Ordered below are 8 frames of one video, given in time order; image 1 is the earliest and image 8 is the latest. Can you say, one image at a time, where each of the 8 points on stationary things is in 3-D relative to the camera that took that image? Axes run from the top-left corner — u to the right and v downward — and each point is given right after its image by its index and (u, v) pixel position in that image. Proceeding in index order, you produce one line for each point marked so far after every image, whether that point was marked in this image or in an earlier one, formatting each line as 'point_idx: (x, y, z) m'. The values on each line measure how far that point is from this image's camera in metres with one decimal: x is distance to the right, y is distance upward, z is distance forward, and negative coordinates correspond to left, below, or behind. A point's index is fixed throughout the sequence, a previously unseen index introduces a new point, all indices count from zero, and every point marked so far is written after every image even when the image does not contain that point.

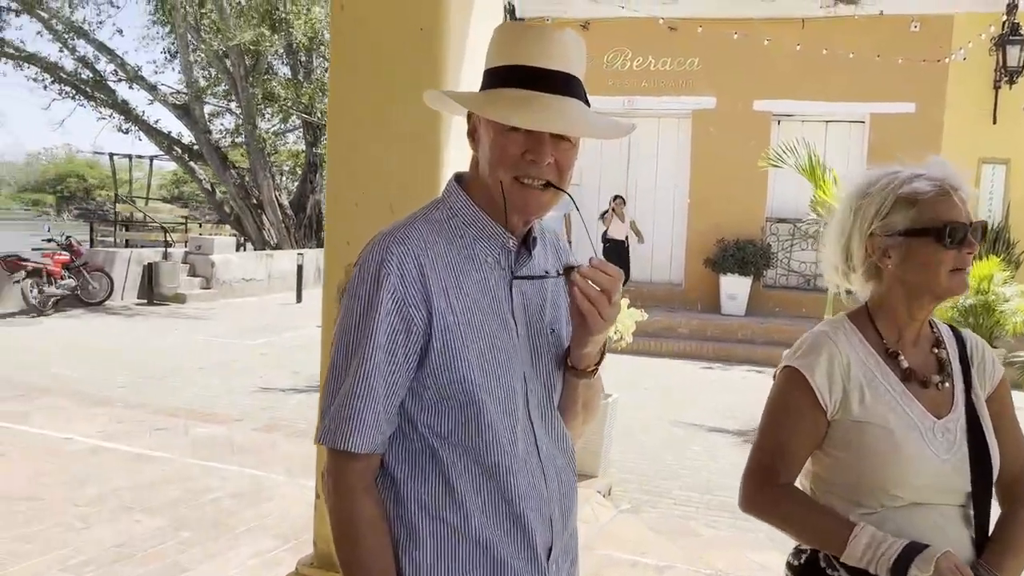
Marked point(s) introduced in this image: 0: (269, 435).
0: (-1.6, -1.0, +5.7) m
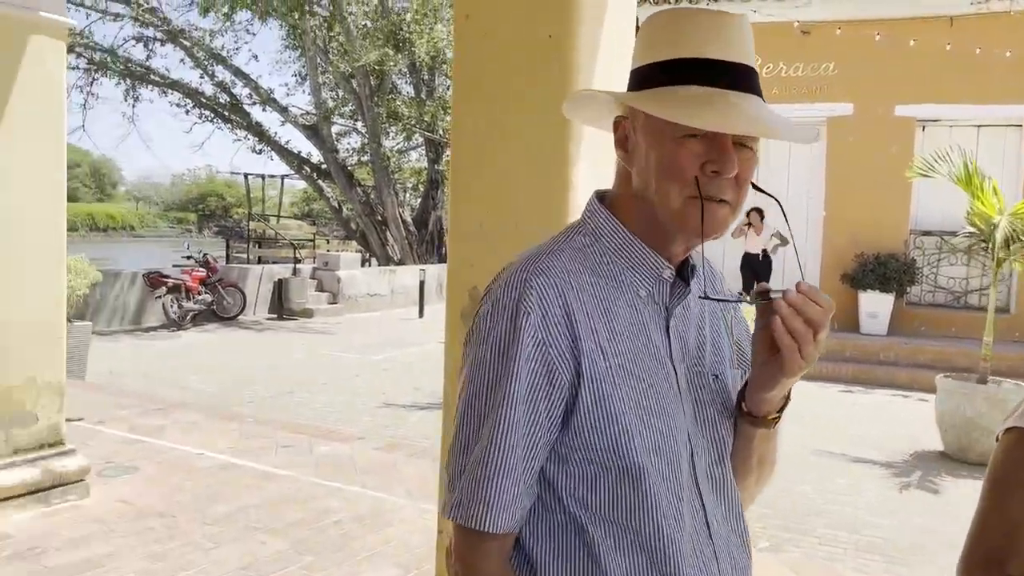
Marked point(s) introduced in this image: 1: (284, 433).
0: (-0.8, -1.1, +5.6) m
1: (-1.6, -1.0, +6.0) m
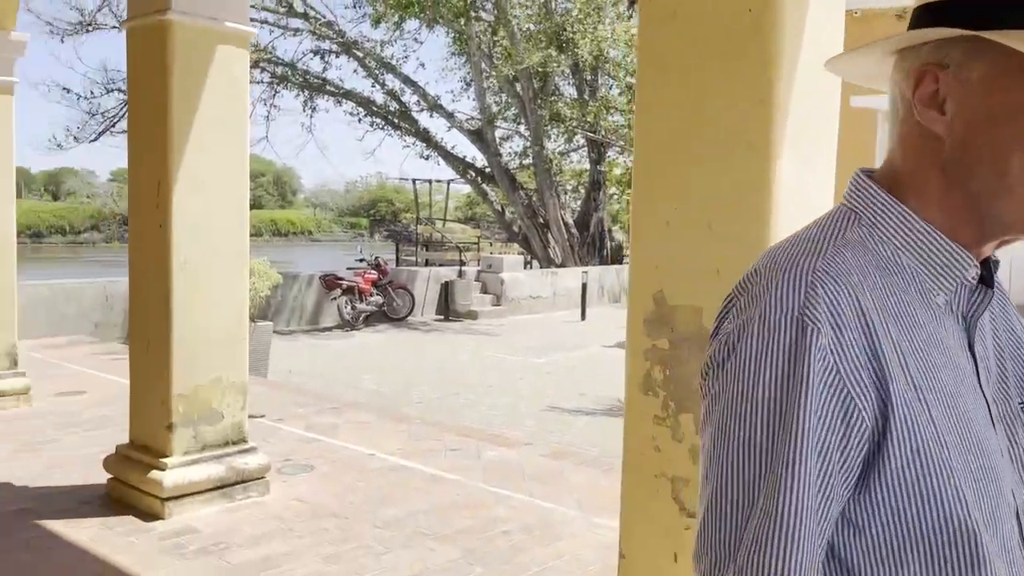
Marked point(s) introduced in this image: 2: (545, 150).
0: (+0.3, -1.1, +5.4) m
1: (-0.4, -1.0, +5.9) m
2: (+0.7, +2.9, +17.8) m
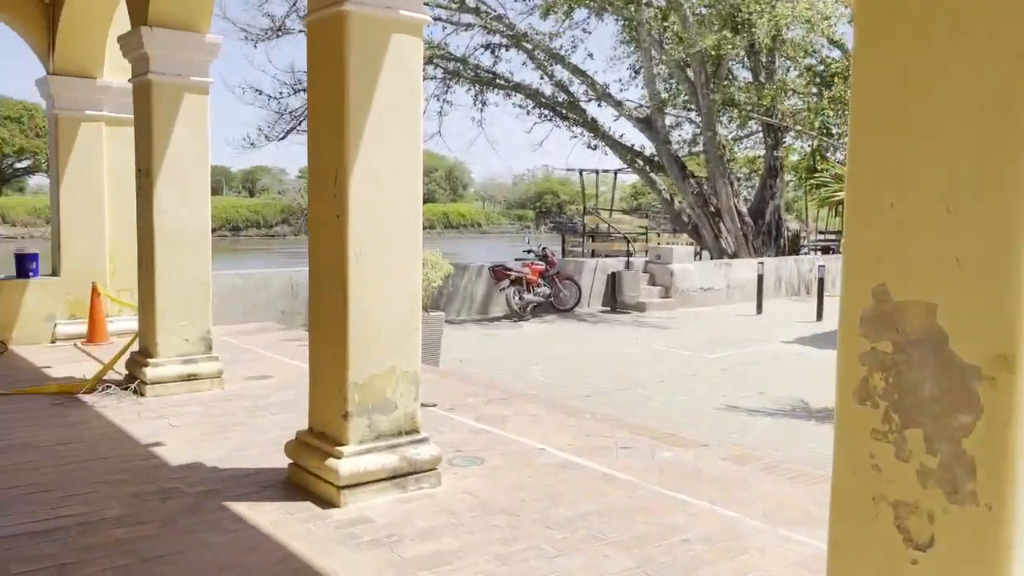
0: (+1.4, -1.1, +5.1) m
1: (+0.7, -1.0, +5.7) m
2: (+4.1, +3.1, +17.1) m
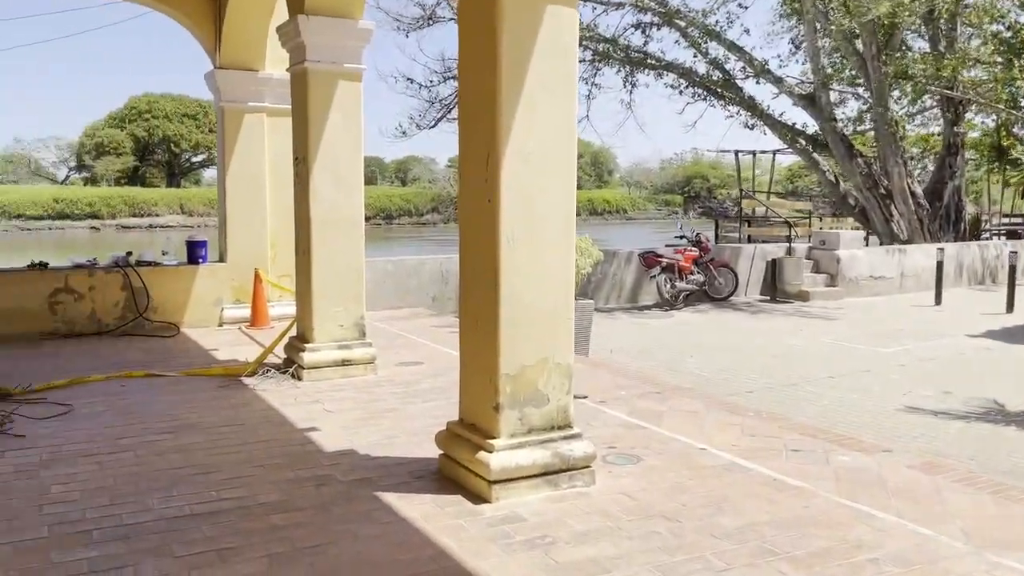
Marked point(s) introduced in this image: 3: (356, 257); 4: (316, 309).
0: (+2.2, -1.0, +4.5) m
1: (+1.7, -0.9, +5.3) m
2: (+7.0, +3.3, +15.9) m
3: (-1.2, +0.2, +6.8) m
4: (-1.5, -0.2, +6.7) m
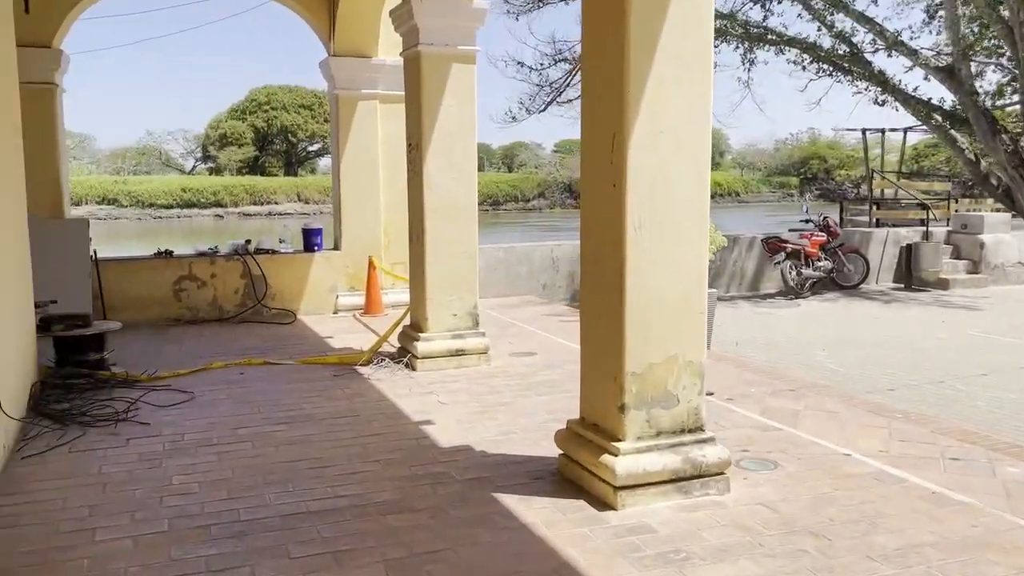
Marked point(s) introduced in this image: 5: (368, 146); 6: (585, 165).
0: (+2.8, -1.0, +4.0) m
1: (+2.4, -0.8, +4.7) m
2: (+9.0, +3.5, +14.6) m
3: (-0.3, +0.3, +6.6) m
4: (-0.6, -0.1, +6.5) m
5: (-1.6, +1.5, +9.3) m
6: (+0.3, +0.6, +4.0) m
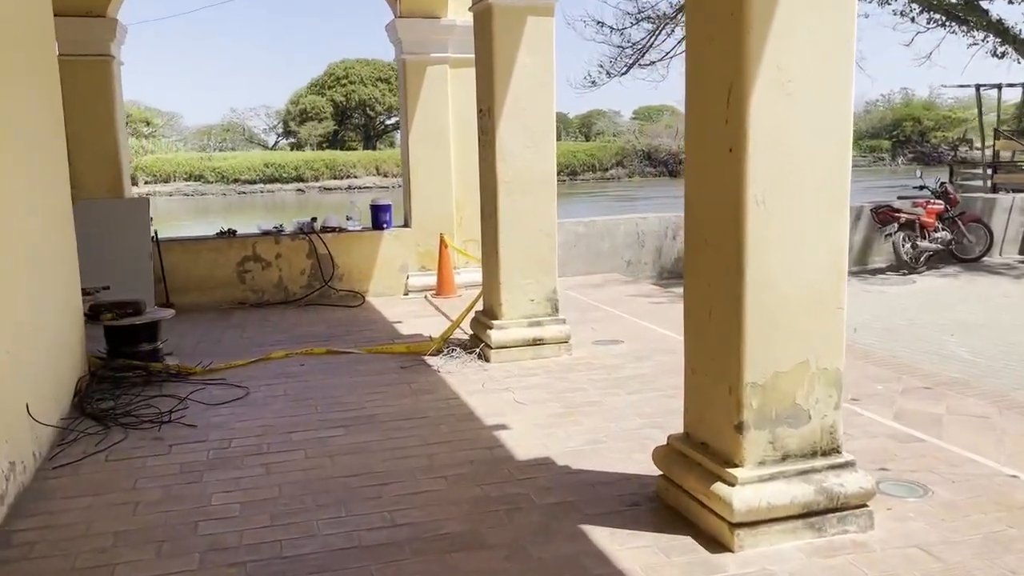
0: (+3.2, -0.9, +3.0) m
1: (+2.8, -0.8, +3.8) m
2: (+10.2, +3.9, +12.9) m
3: (+0.3, +0.5, +5.9) m
4: (-0.1, 0.0, +5.9) m
5: (-0.7, +1.8, +8.7) m
6: (+0.7, +0.6, +3.2) m
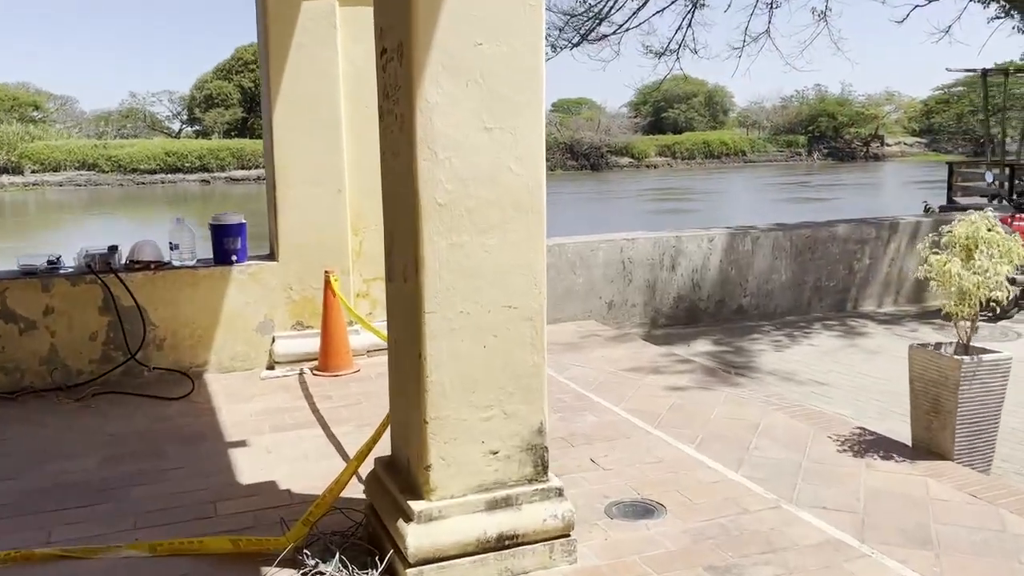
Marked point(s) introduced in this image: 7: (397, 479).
0: (+3.2, -1.4, +0.2) m
1: (+2.8, -1.2, +1.0) m
2: (+9.3, +3.6, +10.6) m
3: (+0.1, 0.0, +2.8) m
4: (-0.2, -0.4, +2.7) m
5: (-1.2, +1.3, +5.4) m
6: (+0.7, +0.1, +0.2) m
7: (-0.4, -0.7, +3.0) m
